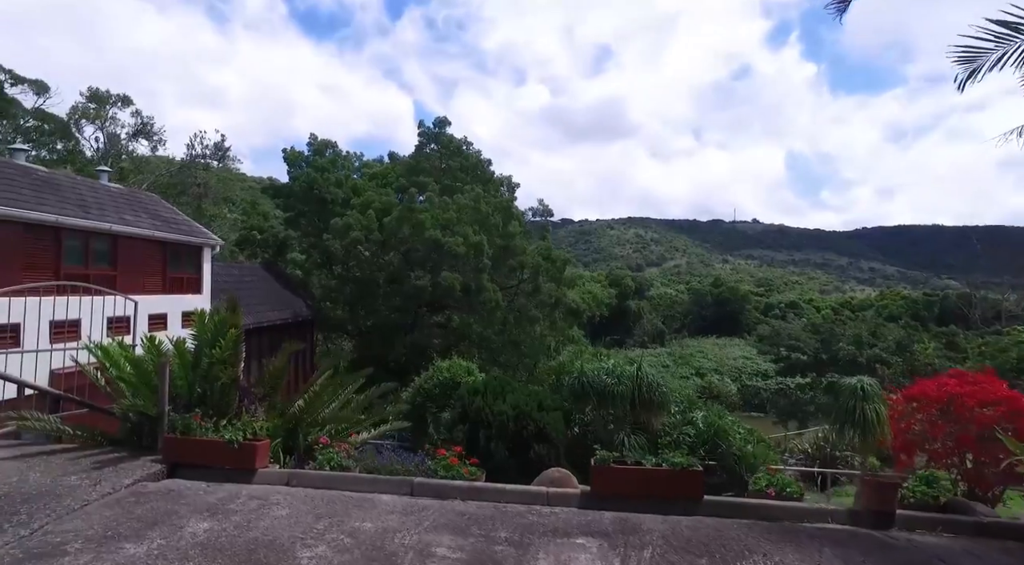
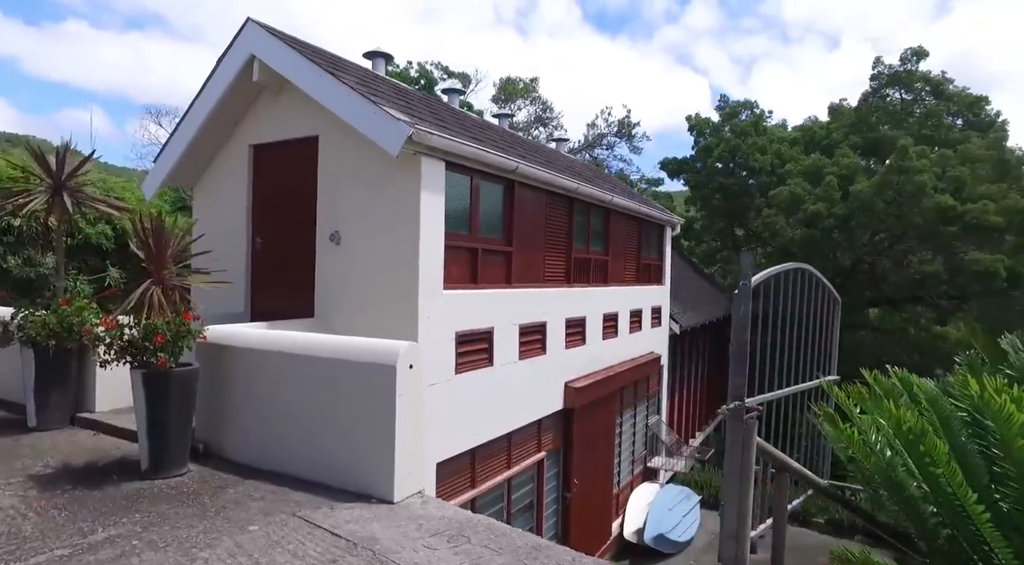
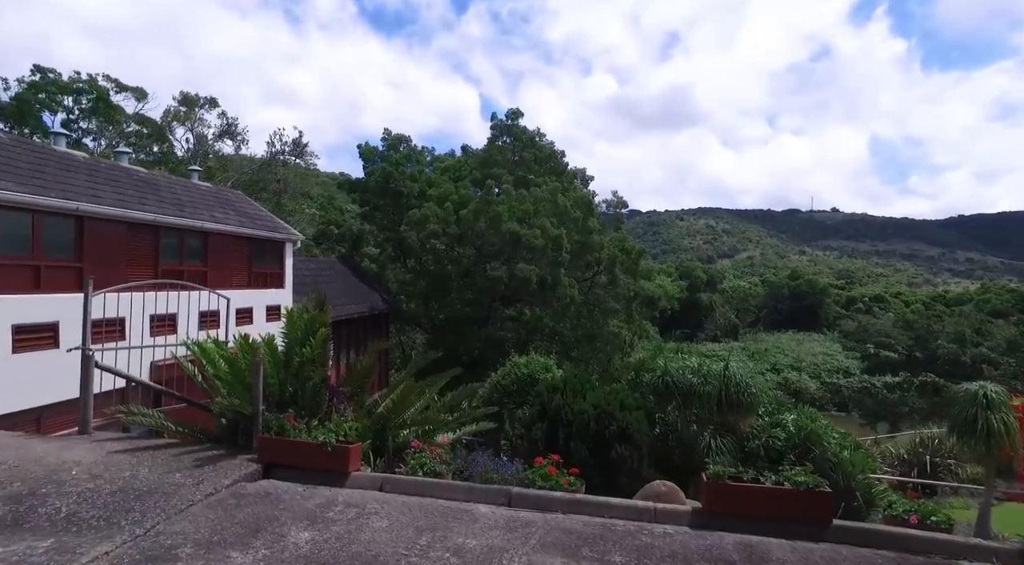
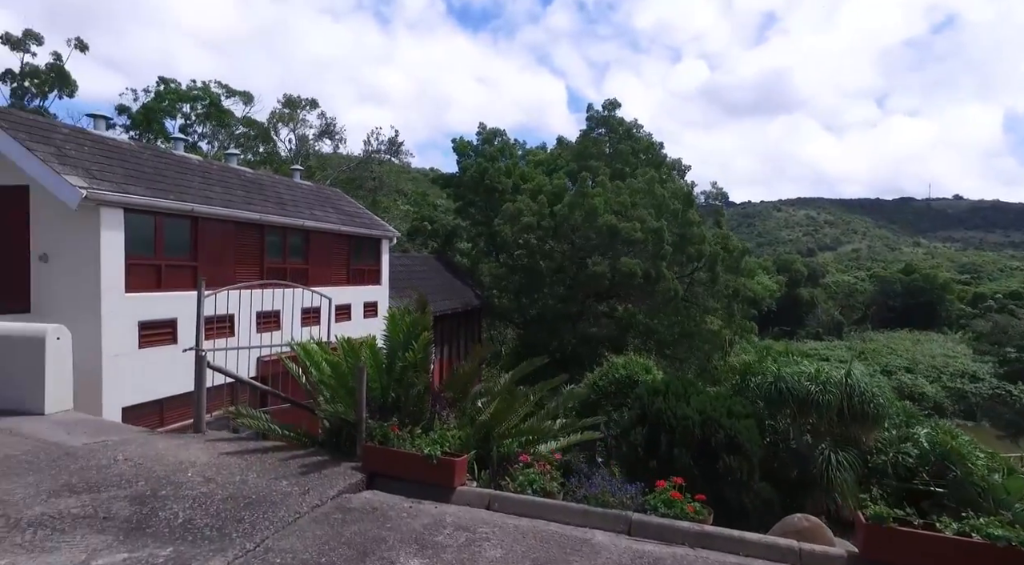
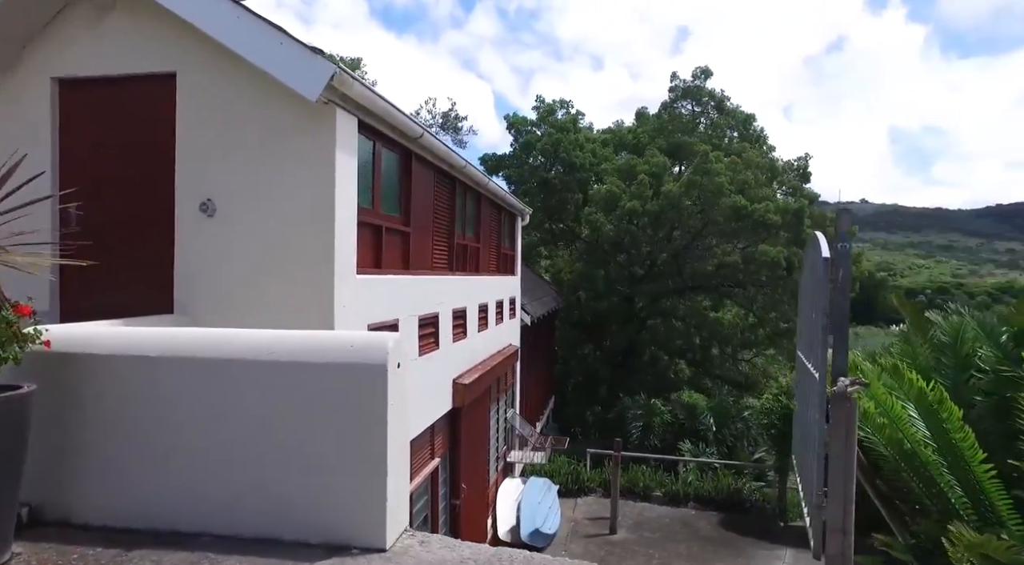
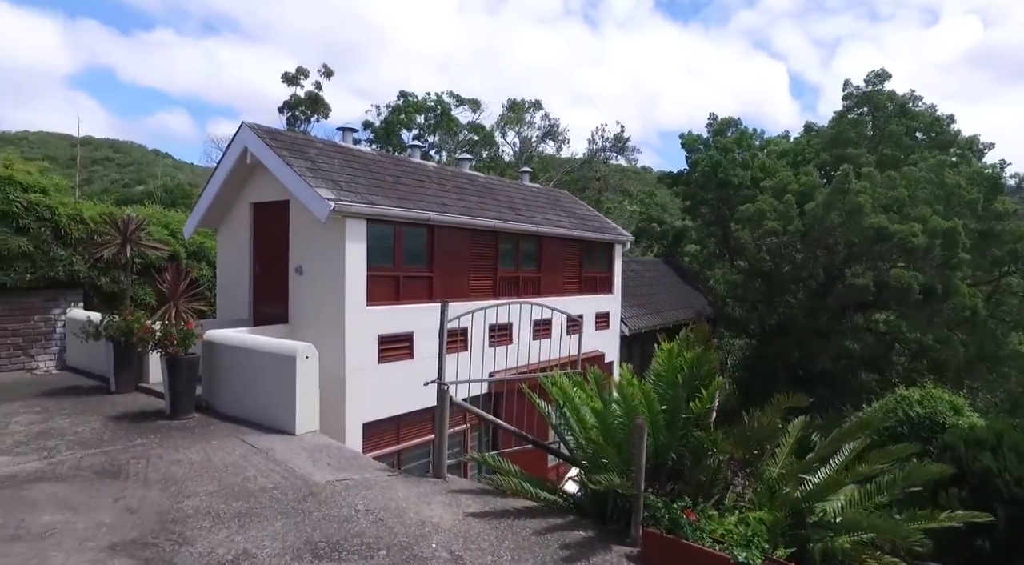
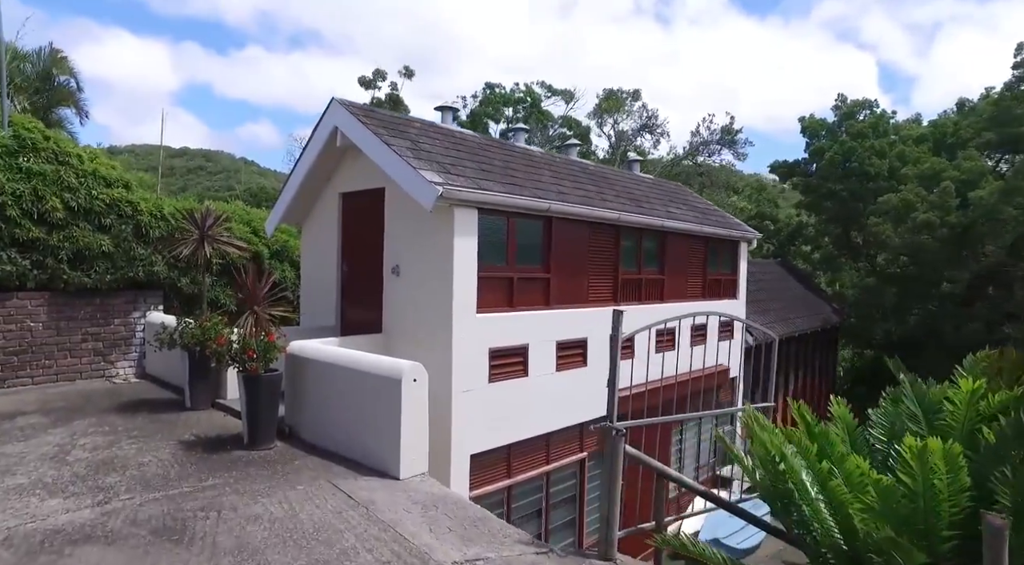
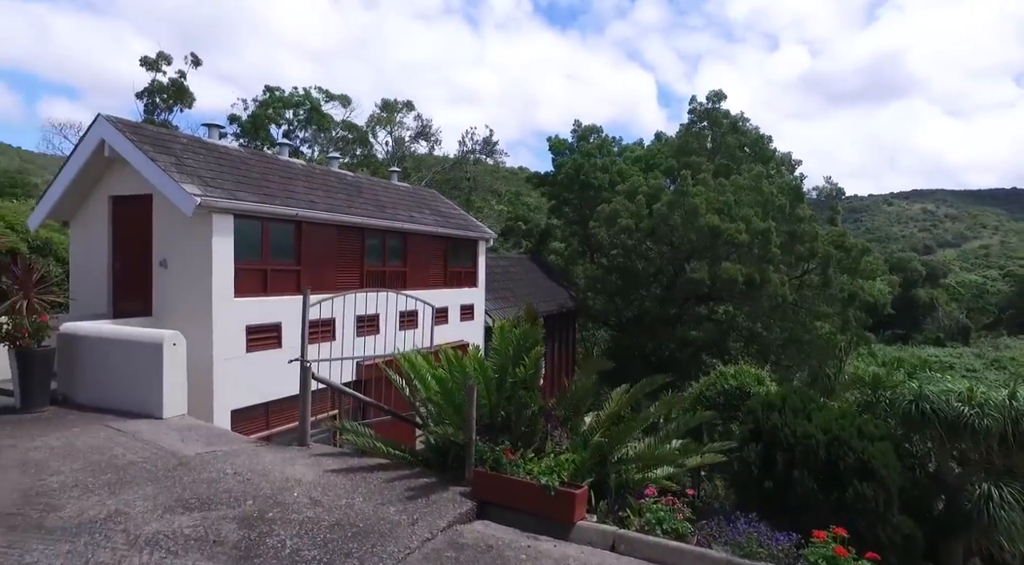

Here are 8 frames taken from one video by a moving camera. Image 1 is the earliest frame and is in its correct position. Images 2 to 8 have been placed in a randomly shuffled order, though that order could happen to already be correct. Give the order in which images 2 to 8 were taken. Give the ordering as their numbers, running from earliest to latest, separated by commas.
3, 4, 8, 6, 7, 2, 5
